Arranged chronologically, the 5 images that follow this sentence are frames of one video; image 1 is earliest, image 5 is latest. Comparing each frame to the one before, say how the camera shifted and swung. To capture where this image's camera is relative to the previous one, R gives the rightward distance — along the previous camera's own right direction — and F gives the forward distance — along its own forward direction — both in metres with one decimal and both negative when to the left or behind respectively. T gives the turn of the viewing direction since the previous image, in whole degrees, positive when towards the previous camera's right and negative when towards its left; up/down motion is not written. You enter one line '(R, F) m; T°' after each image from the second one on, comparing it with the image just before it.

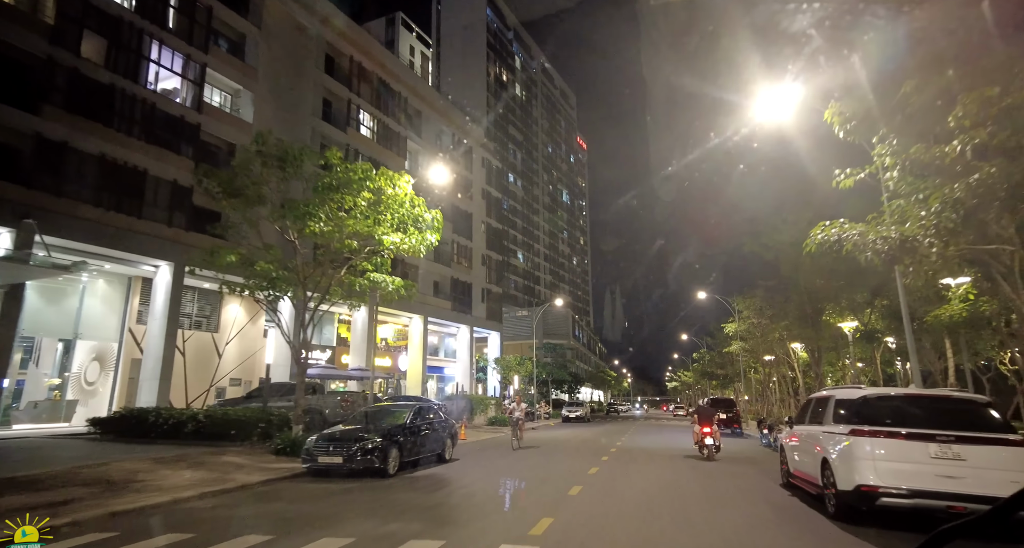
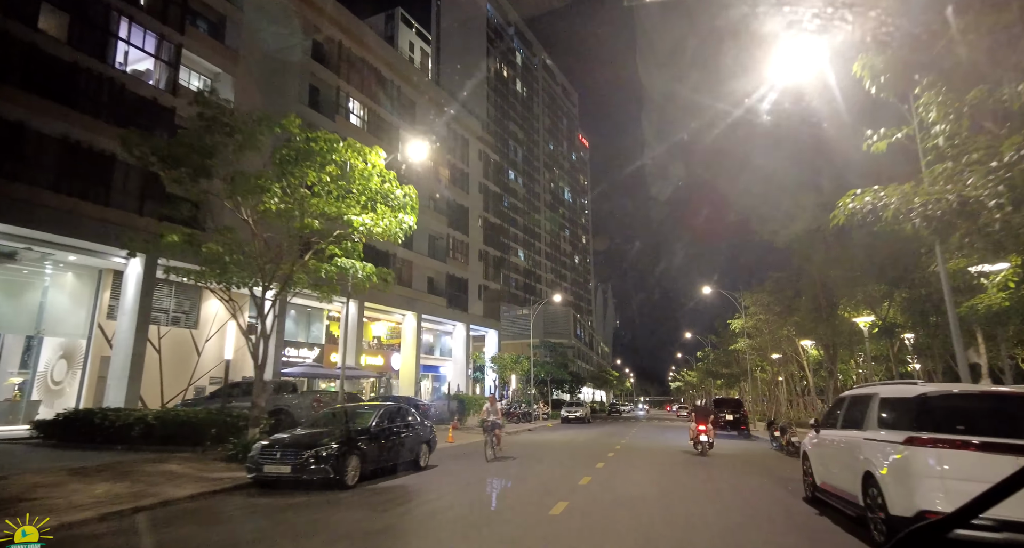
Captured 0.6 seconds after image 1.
(+0.4, +1.5) m; 0°
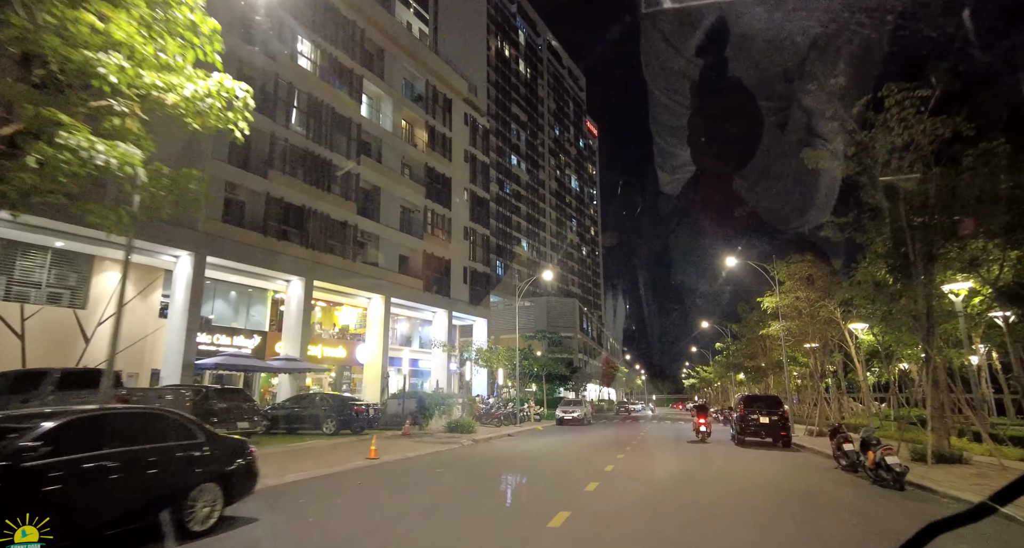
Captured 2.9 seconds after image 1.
(+1.6, +6.0) m; -1°
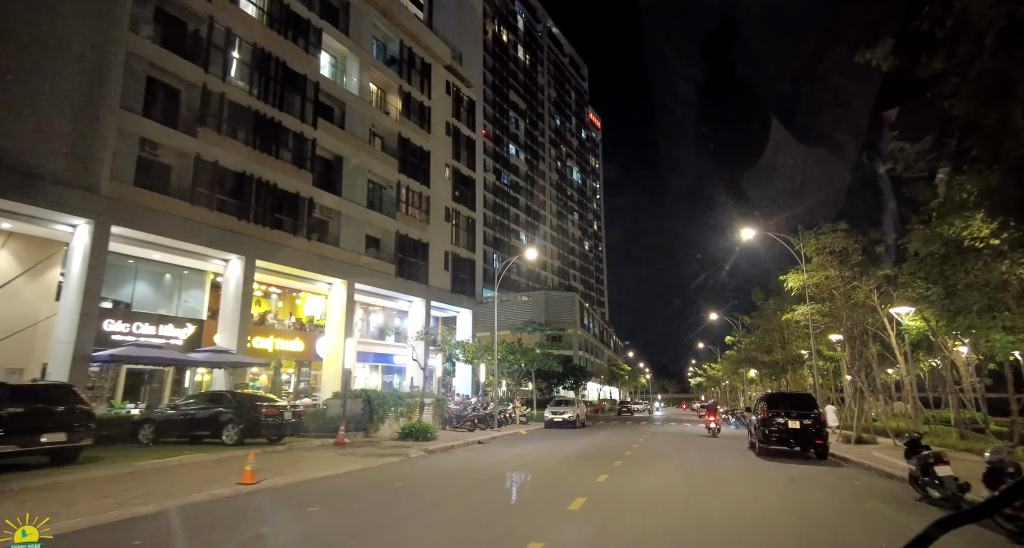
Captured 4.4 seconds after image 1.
(+1.3, +4.2) m; -1°
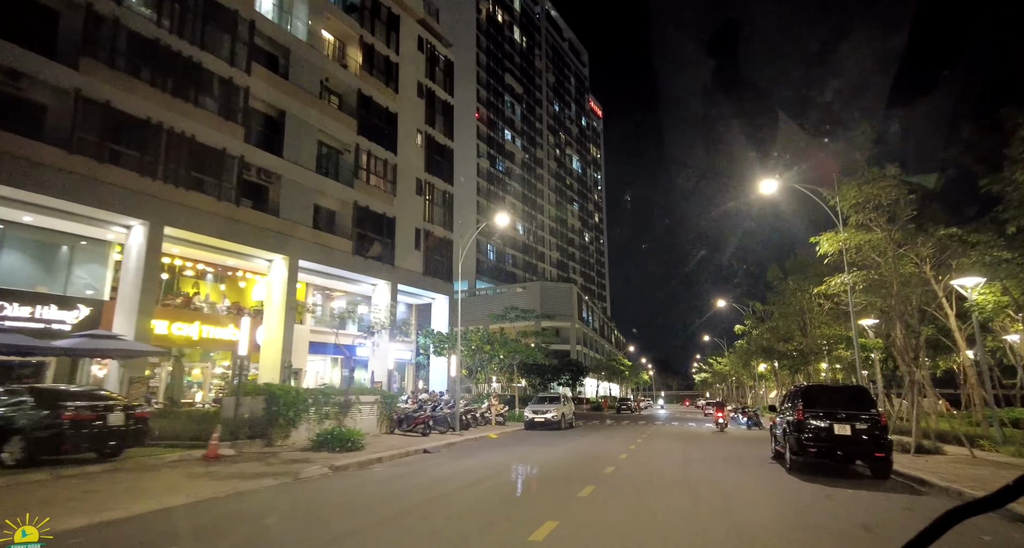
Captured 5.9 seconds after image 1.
(+1.4, +4.5) m; 0°
